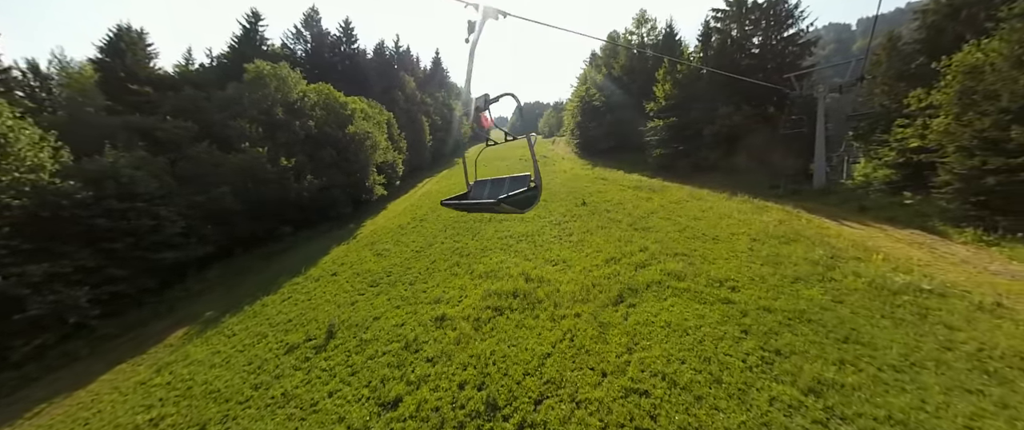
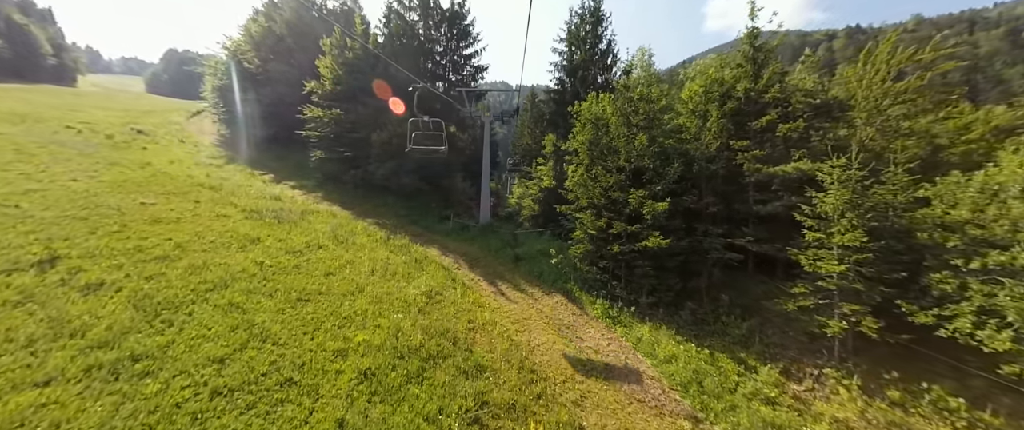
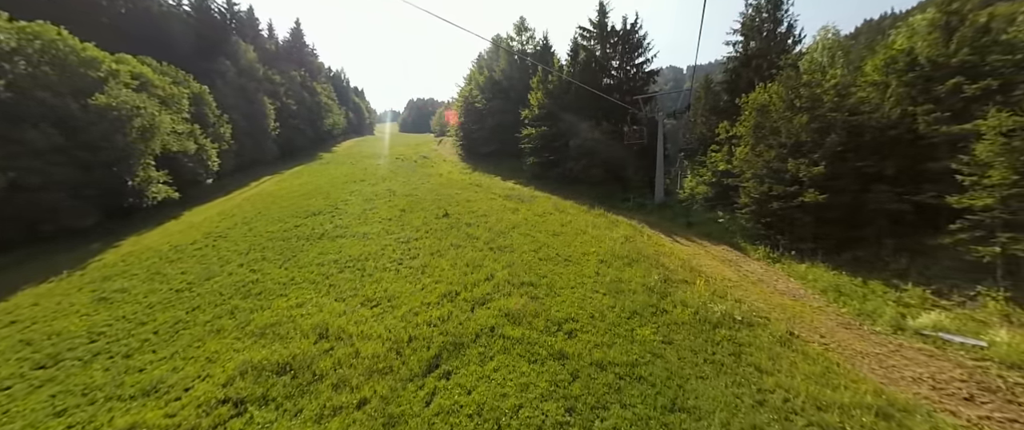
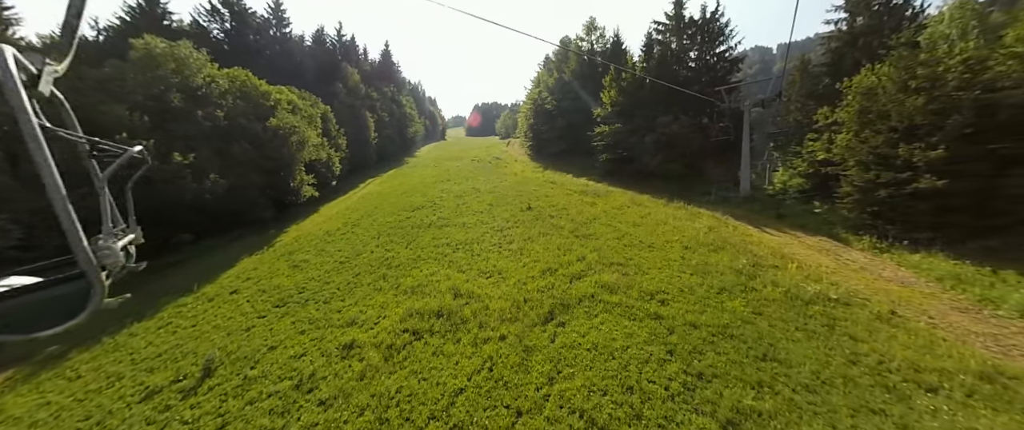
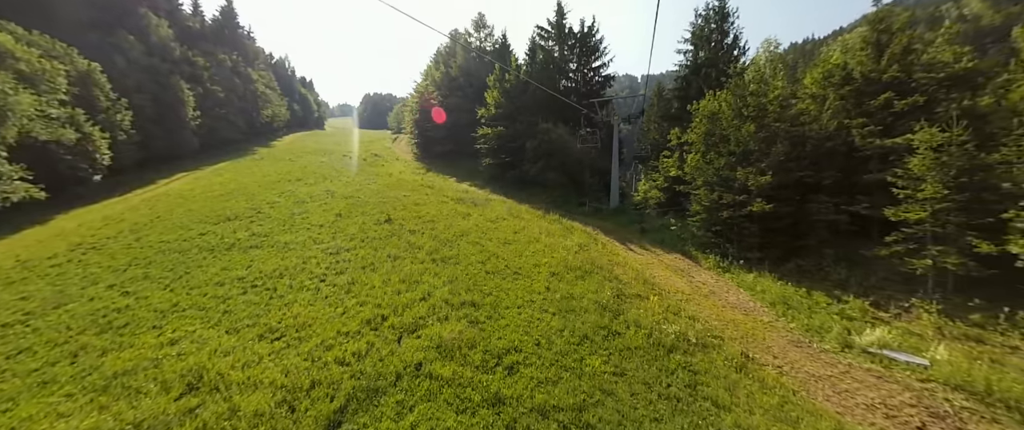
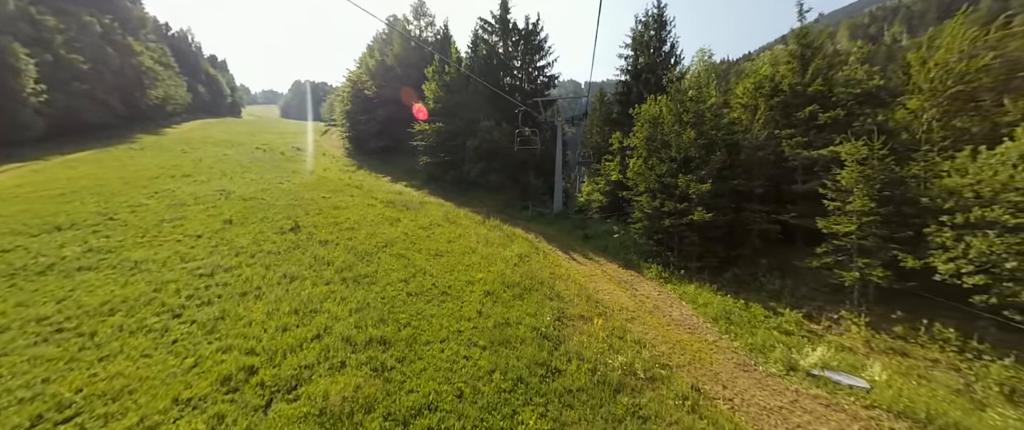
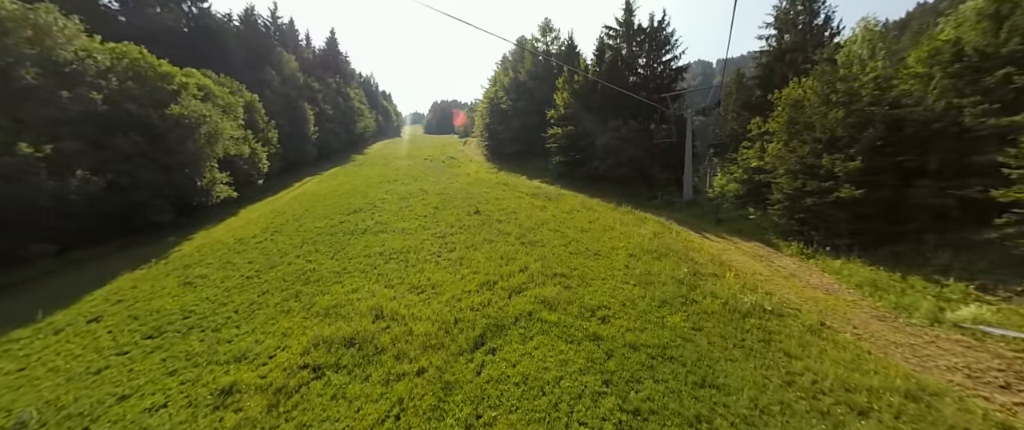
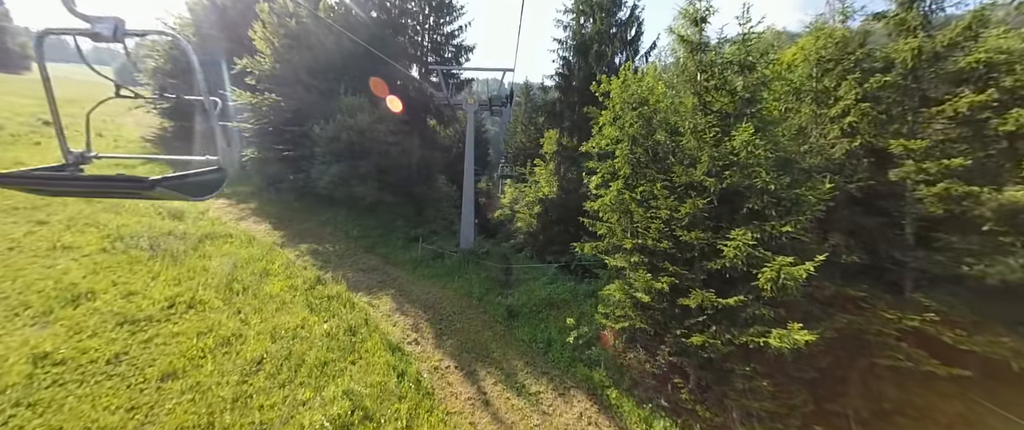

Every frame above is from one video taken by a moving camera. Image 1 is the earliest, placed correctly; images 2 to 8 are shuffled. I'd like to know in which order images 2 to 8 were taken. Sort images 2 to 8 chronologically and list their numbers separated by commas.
4, 7, 3, 5, 6, 2, 8
